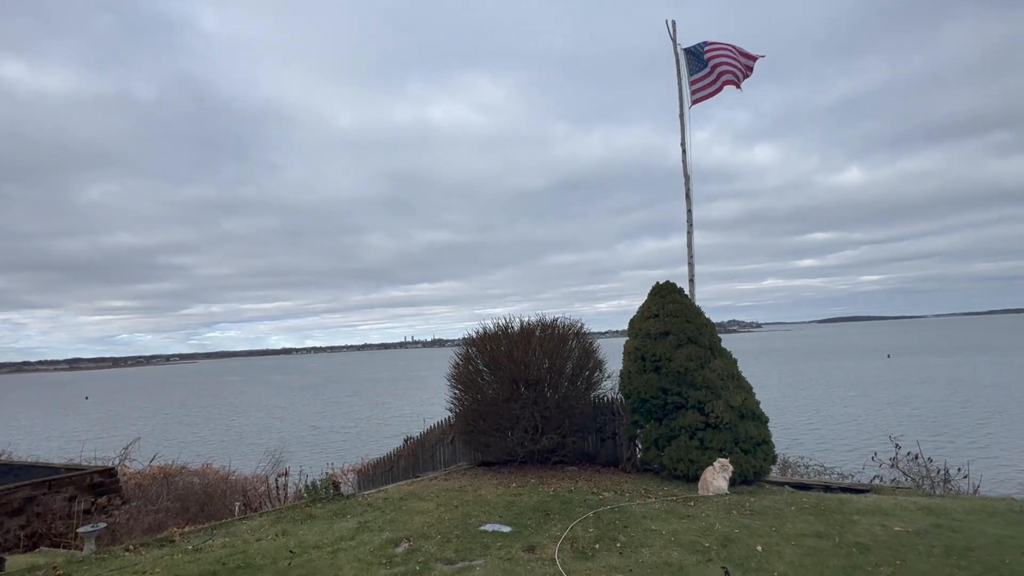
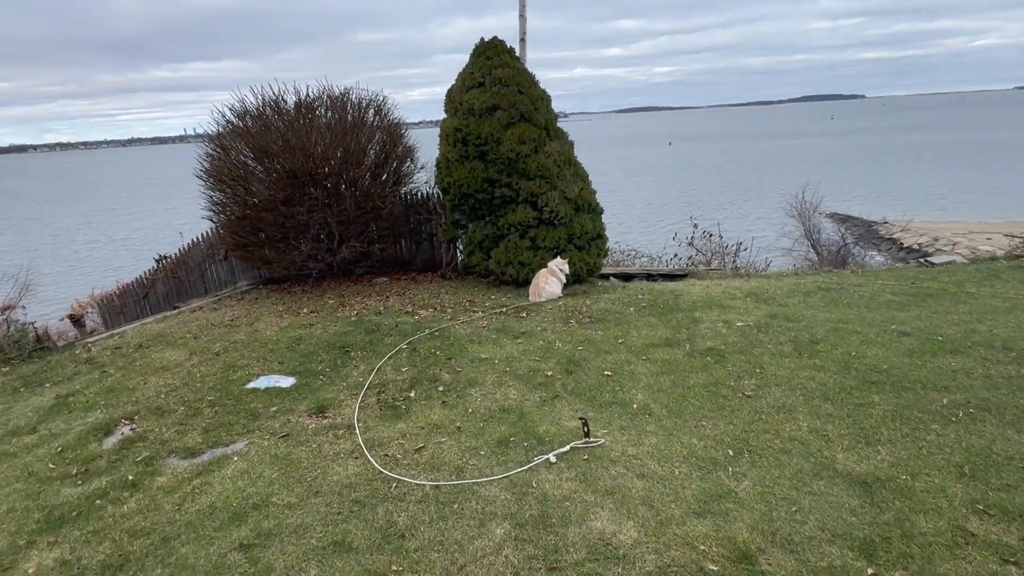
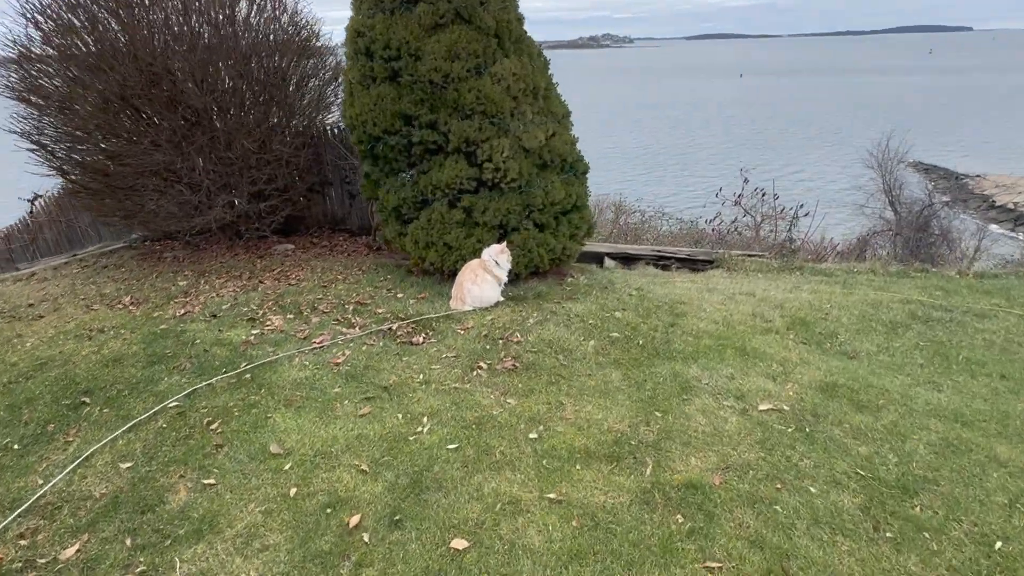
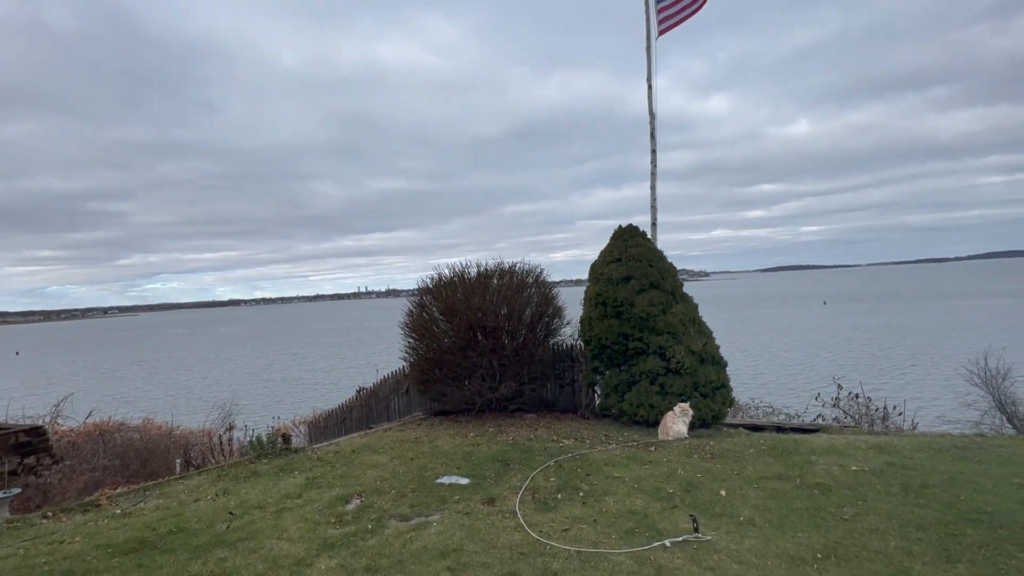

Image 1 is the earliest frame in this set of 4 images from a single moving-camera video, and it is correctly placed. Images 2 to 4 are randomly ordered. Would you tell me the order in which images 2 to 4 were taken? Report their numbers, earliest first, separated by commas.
4, 2, 3
